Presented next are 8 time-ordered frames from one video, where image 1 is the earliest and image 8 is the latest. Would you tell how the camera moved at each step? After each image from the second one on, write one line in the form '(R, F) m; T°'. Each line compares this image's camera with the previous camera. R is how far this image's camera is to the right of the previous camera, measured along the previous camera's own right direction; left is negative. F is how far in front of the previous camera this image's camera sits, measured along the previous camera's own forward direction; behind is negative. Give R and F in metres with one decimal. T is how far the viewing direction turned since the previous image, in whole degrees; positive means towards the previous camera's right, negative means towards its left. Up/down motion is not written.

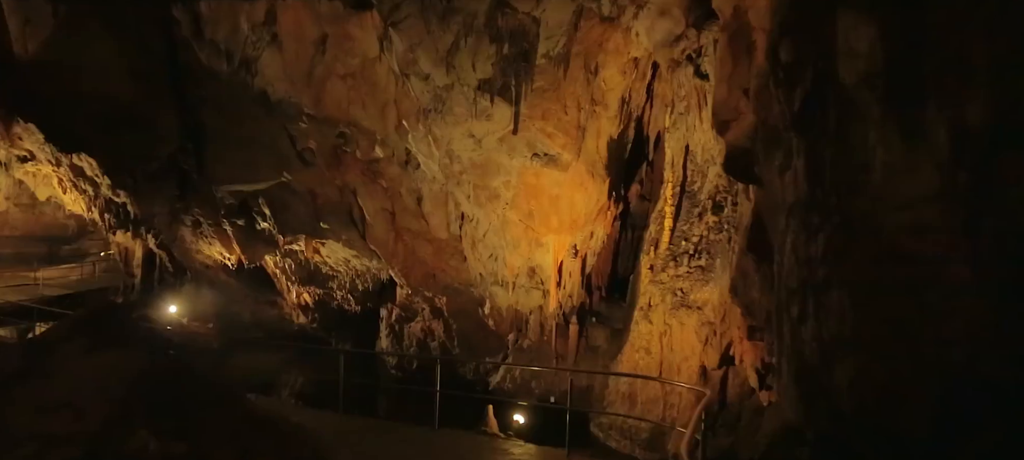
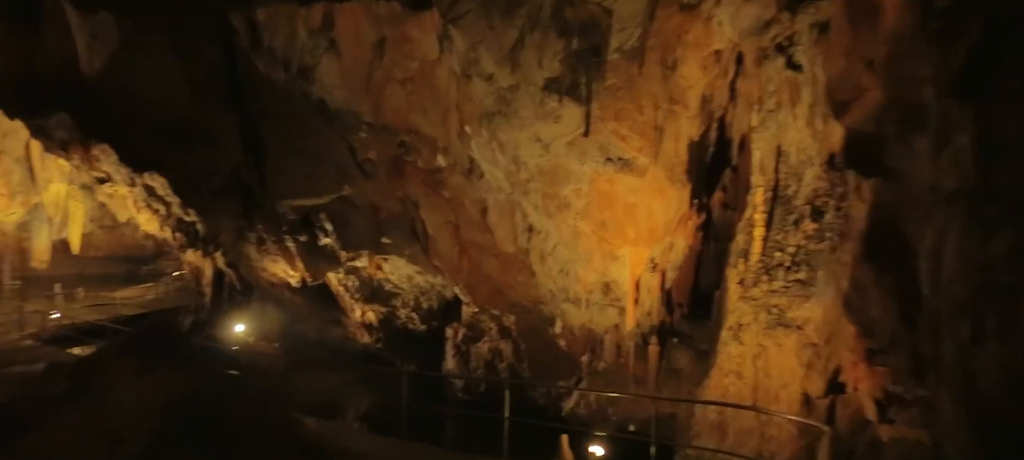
(0.0, +0.5) m; -7°
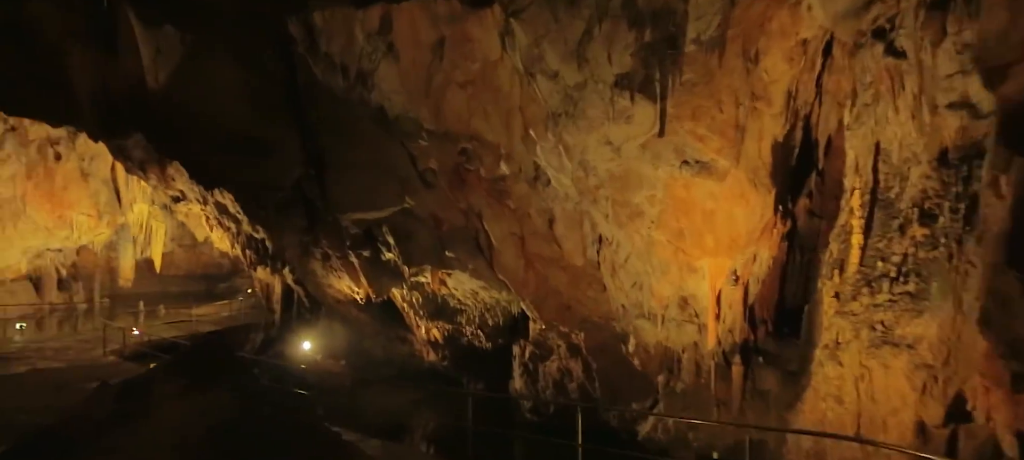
(0.0, +0.3) m; -7°
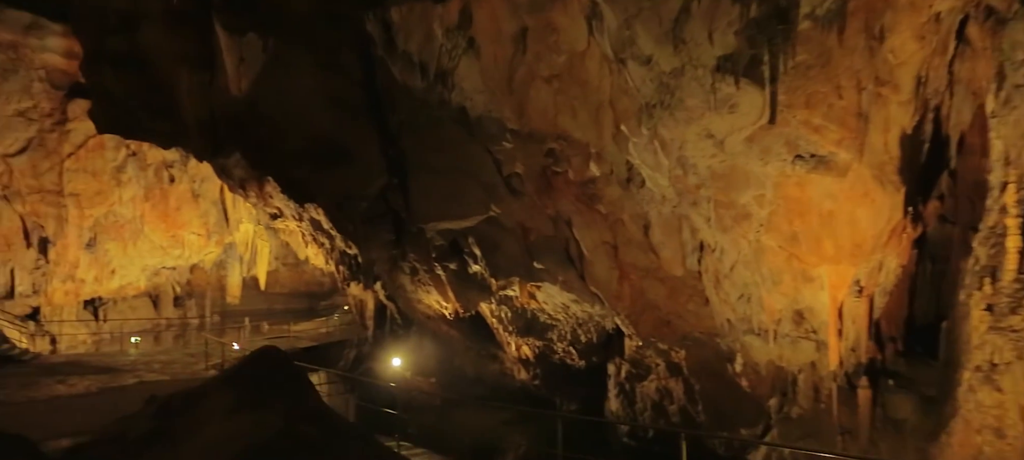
(0.0, +0.3) m; -9°
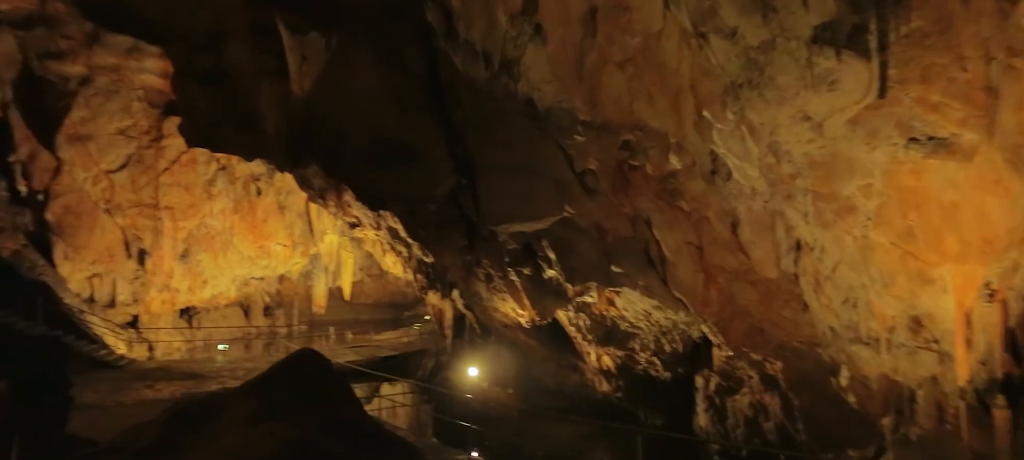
(0.0, +0.2) m; -8°
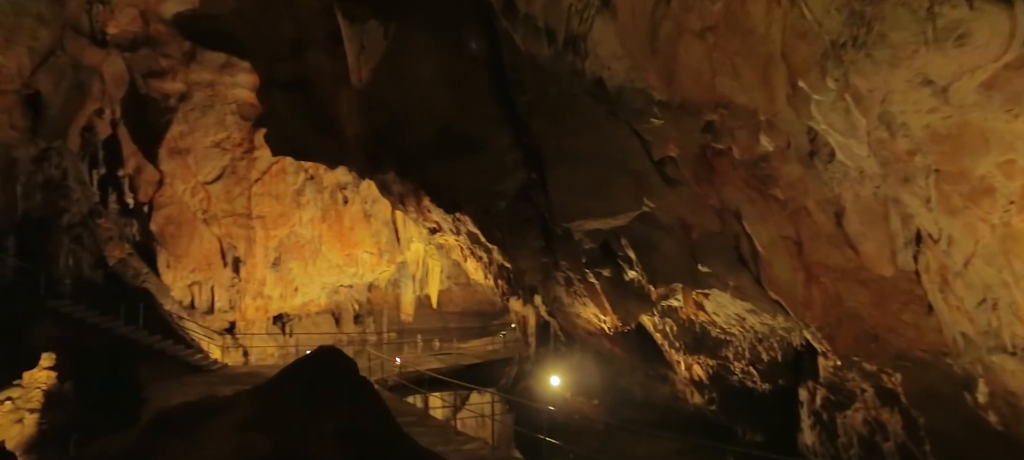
(+0.1, +0.2) m; -9°
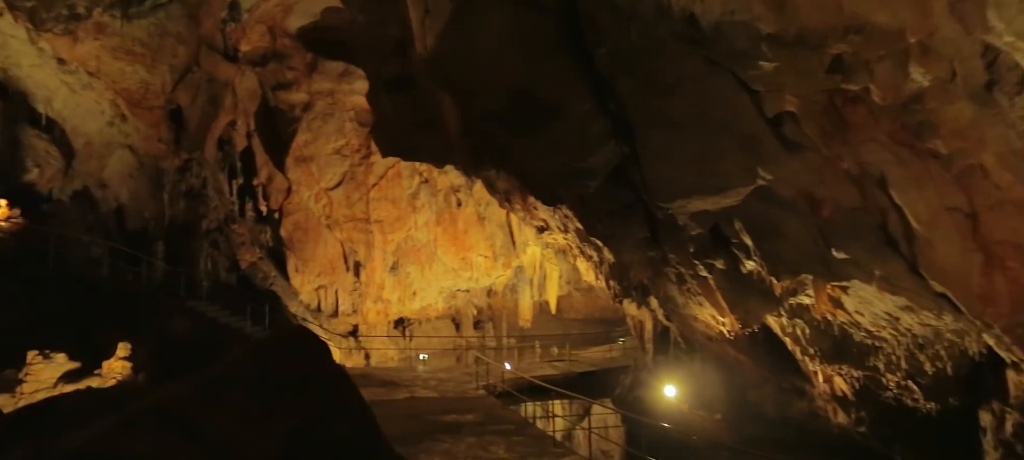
(+0.3, +0.5) m; -13°
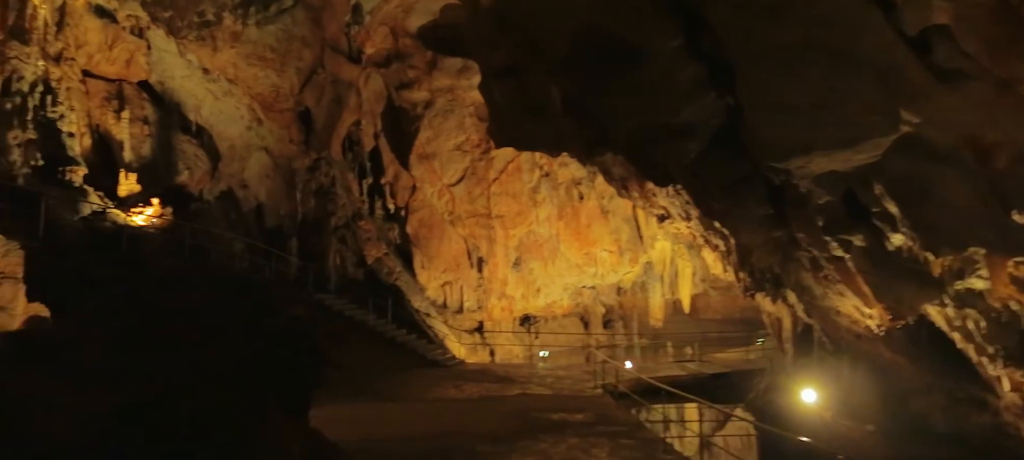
(+0.4, +0.4) m; -14°
